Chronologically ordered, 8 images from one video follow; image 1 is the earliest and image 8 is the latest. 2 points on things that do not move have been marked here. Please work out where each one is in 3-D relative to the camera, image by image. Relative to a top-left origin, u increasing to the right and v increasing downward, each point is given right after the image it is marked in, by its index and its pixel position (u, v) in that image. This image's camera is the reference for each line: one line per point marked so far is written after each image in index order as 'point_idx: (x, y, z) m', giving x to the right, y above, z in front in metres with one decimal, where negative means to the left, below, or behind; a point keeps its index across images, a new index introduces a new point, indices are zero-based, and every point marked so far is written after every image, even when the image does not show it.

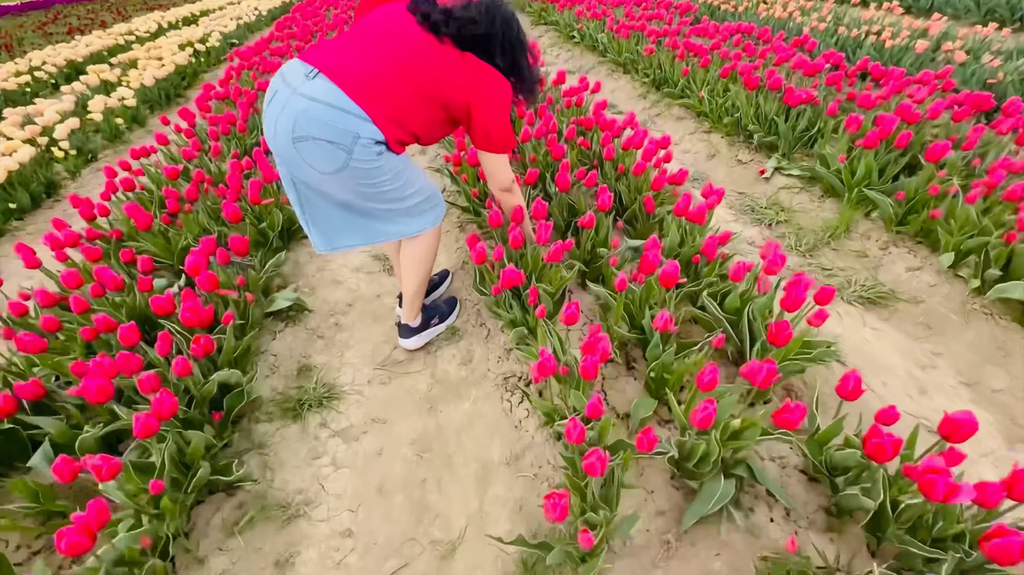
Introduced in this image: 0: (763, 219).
0: (+1.8, +0.5, +3.4) m
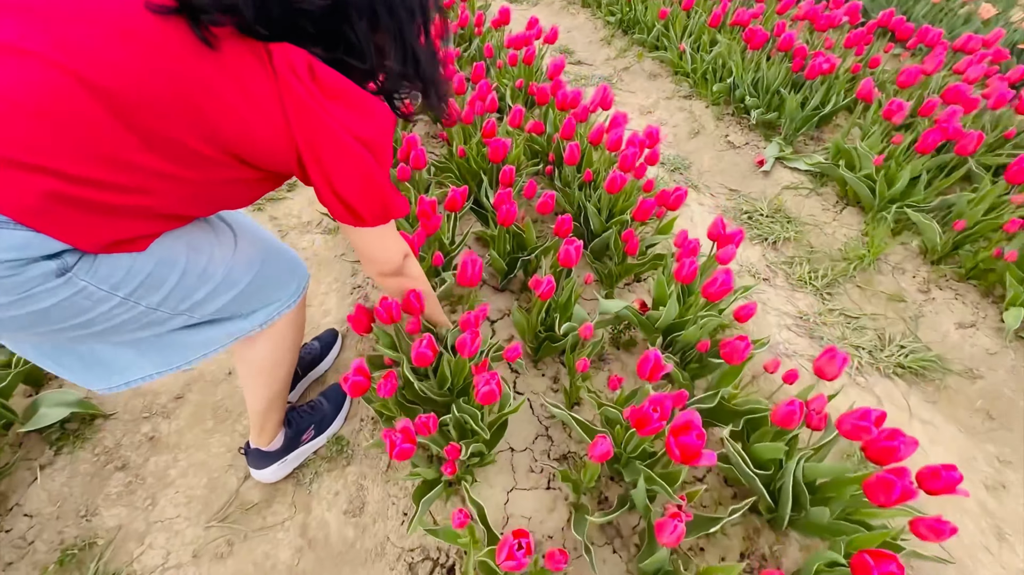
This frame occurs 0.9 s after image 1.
0: (+1.4, +0.3, +2.6) m
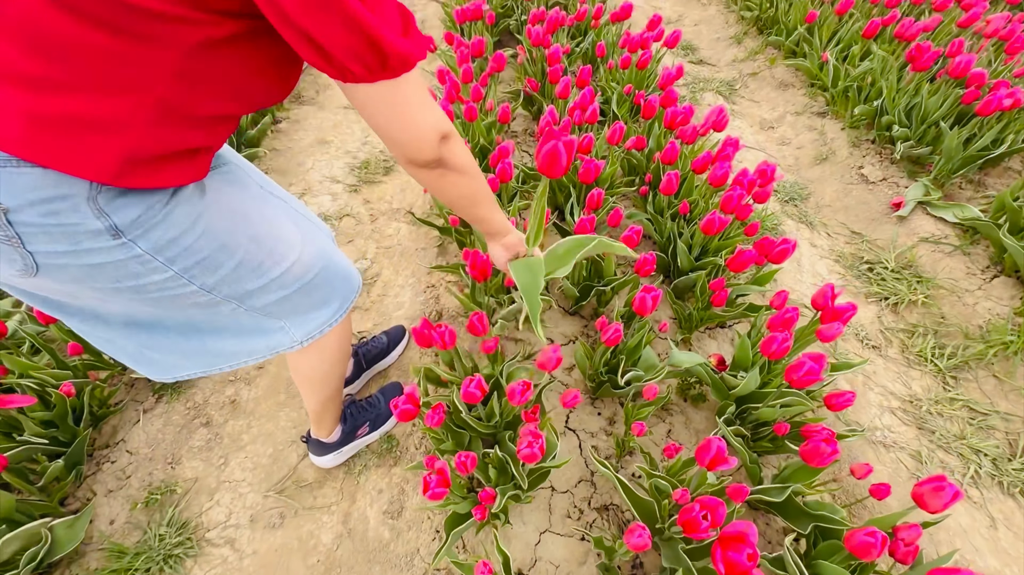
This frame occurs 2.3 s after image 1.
0: (+1.8, 0.0, +2.2) m
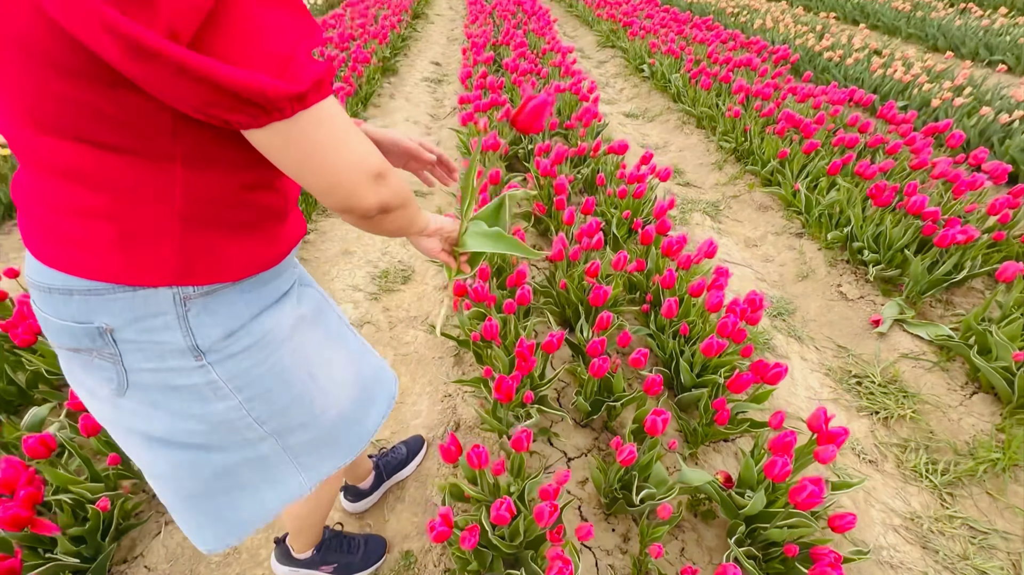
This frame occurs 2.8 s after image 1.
0: (+1.8, -0.6, +2.4) m
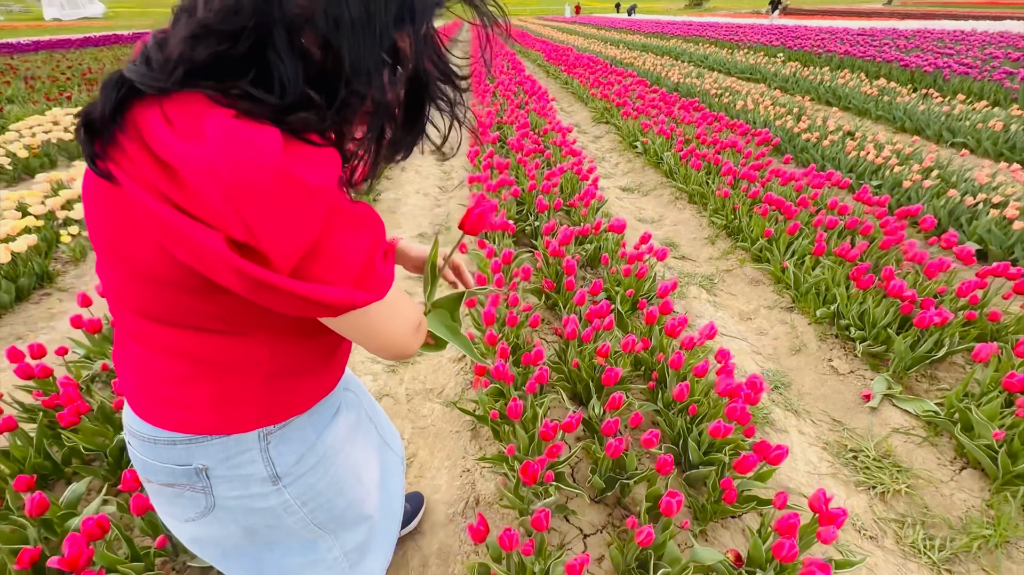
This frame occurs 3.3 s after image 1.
0: (+1.9, -1.0, +2.5) m
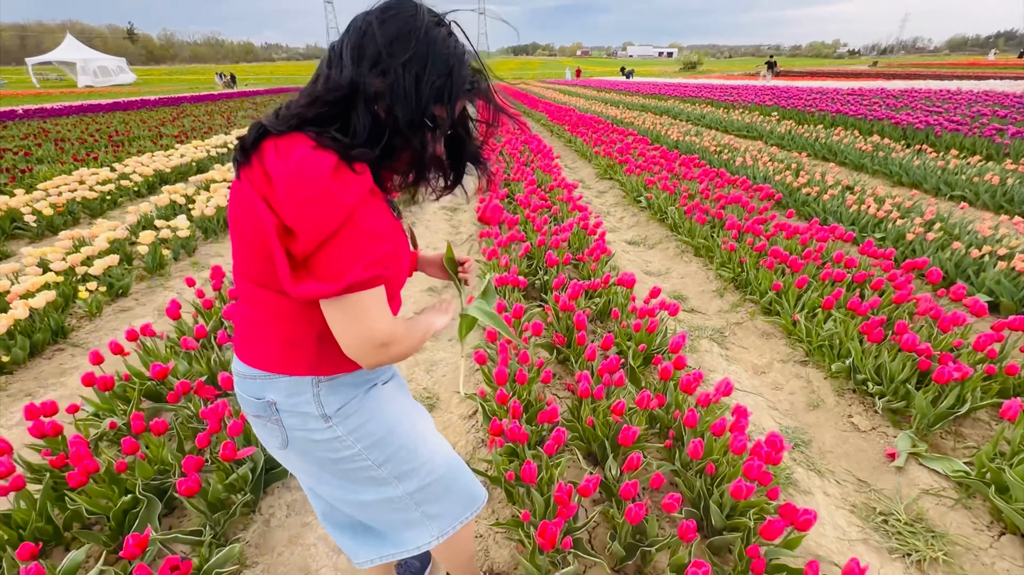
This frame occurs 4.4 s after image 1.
0: (+2.0, -1.3, +2.4) m
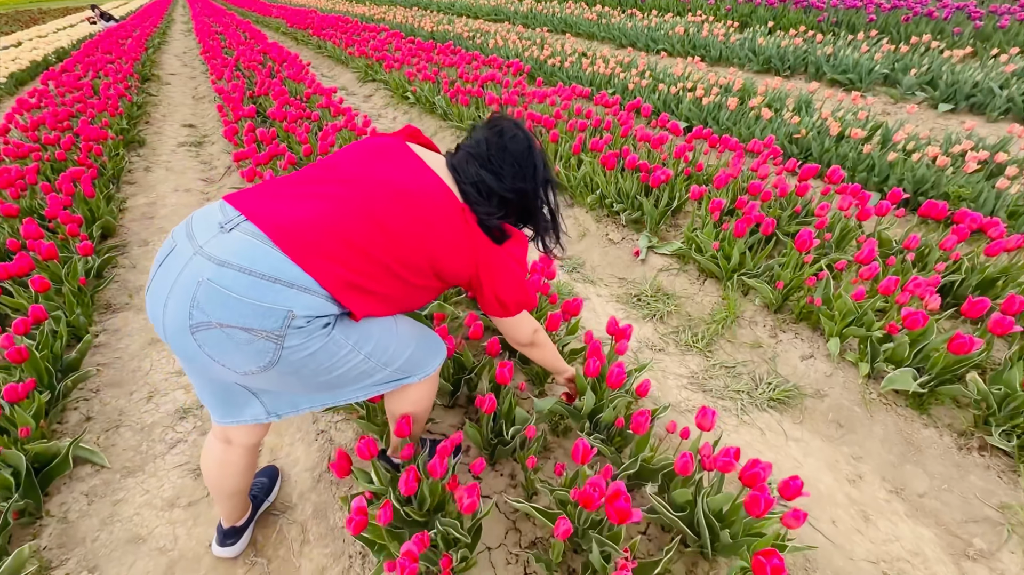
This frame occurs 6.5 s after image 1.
0: (+1.0, -0.2, +3.2) m
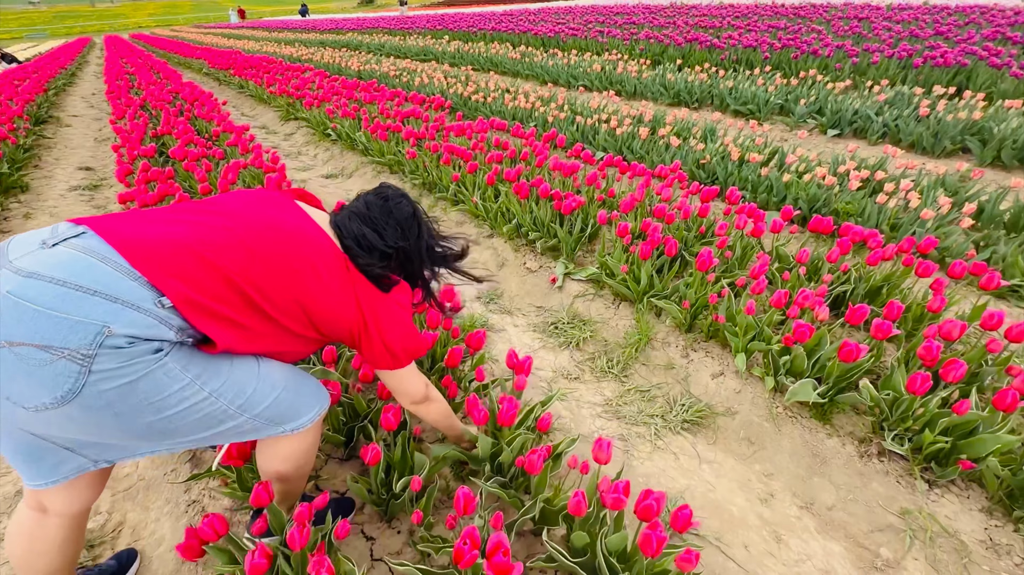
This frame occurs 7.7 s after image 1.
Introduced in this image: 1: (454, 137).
0: (+0.4, -0.3, +3.1) m
1: (-0.6, +1.7, +5.2) m
